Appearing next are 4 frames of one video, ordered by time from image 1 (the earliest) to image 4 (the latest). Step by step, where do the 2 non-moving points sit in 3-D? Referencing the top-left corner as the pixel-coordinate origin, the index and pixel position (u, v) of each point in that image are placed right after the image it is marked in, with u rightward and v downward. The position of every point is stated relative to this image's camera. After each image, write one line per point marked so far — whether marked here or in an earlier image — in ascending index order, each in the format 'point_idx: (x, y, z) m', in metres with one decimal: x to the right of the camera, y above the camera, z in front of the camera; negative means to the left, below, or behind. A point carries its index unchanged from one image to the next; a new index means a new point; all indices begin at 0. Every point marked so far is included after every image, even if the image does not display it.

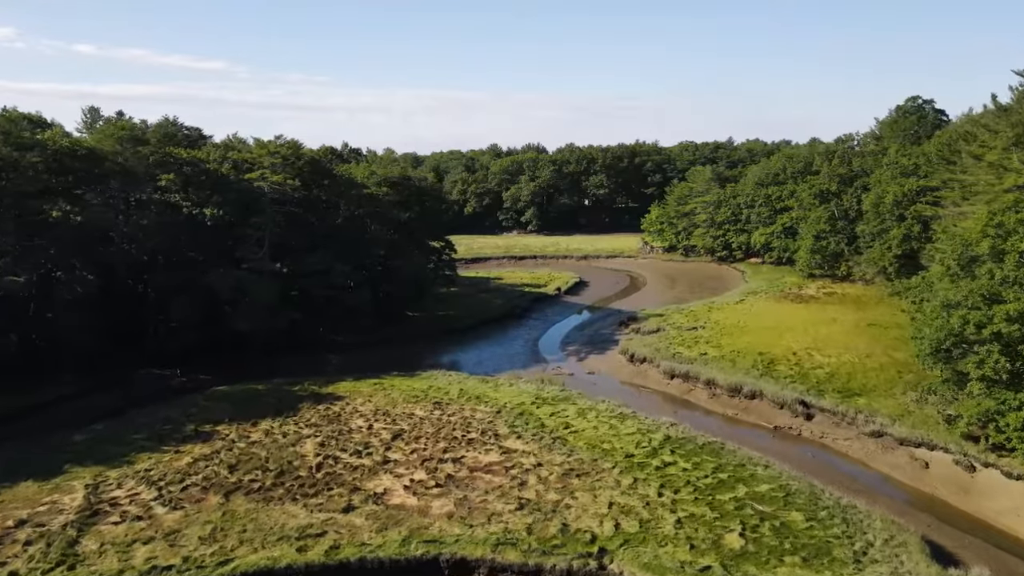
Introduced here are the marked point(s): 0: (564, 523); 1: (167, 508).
0: (+1.4, -6.4, +17.2) m
1: (-10.1, -6.4, +18.4) m
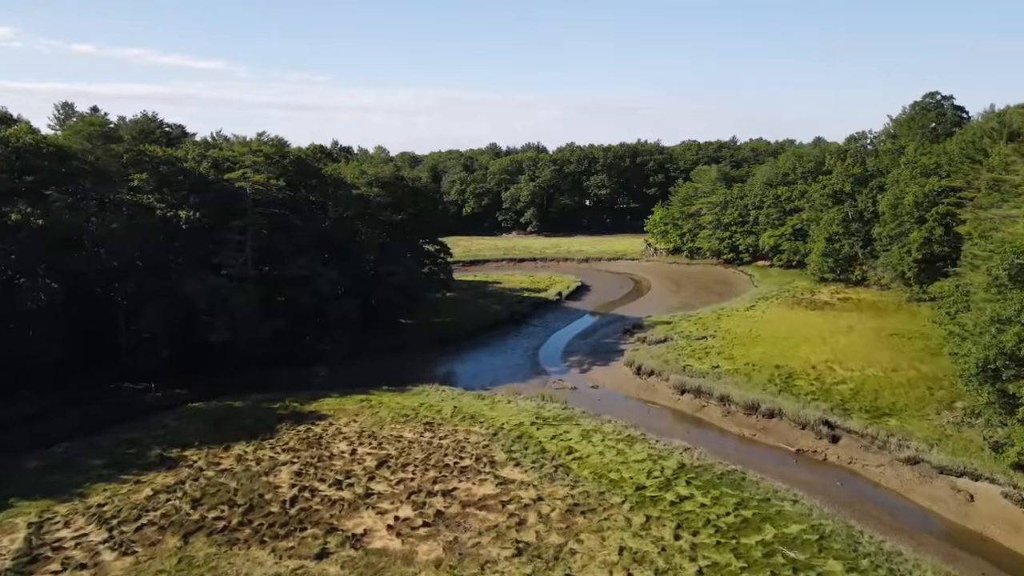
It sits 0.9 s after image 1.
0: (+1.3, -6.8, +15.0) m
1: (-10.2, -6.8, +16.2) m
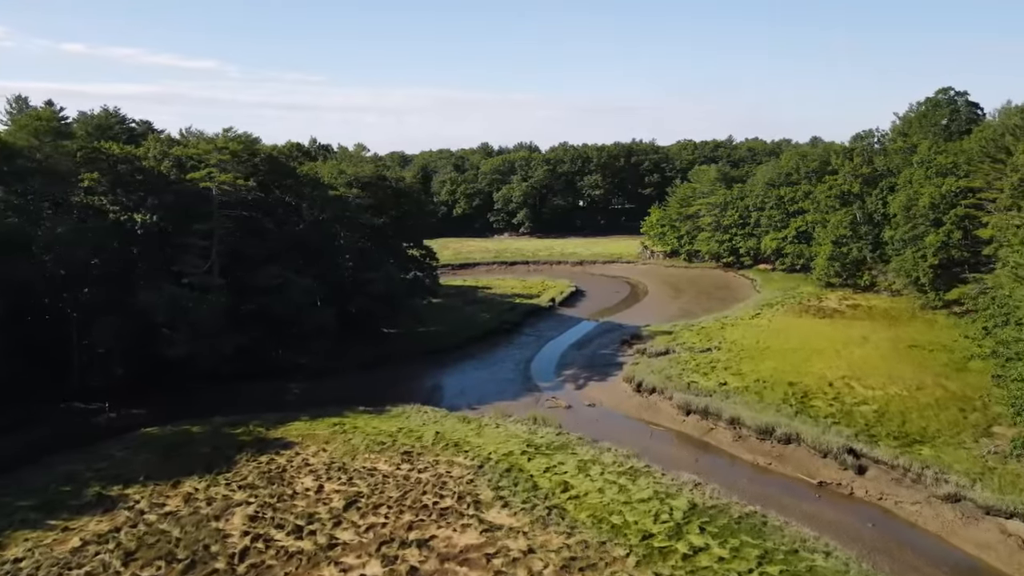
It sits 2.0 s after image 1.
0: (+1.0, -7.3, +12.4) m
1: (-10.5, -7.3, +13.5) m
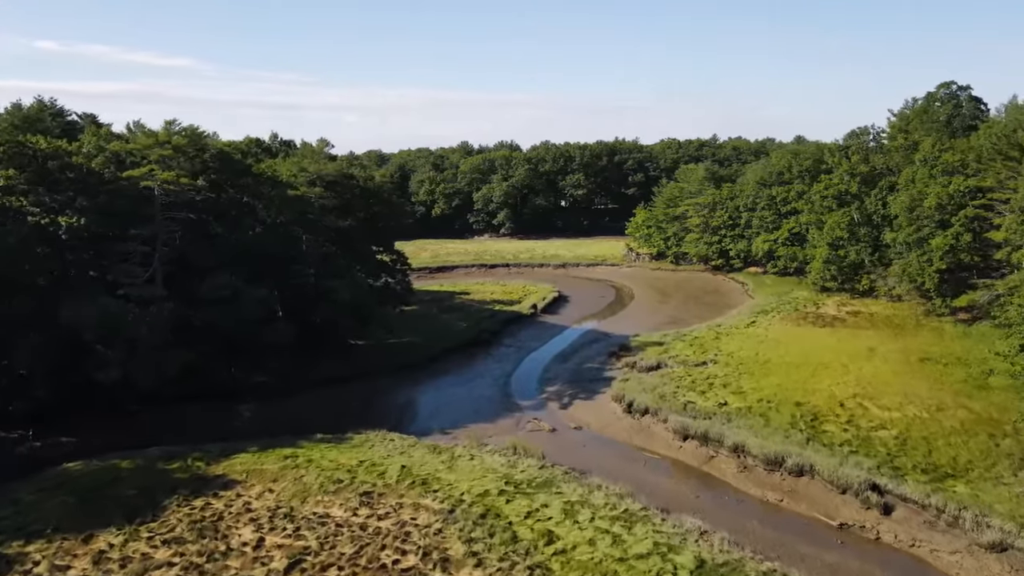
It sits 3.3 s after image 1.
0: (+0.6, -7.7, +9.6) m
1: (-11.0, -7.8, +10.3) m
